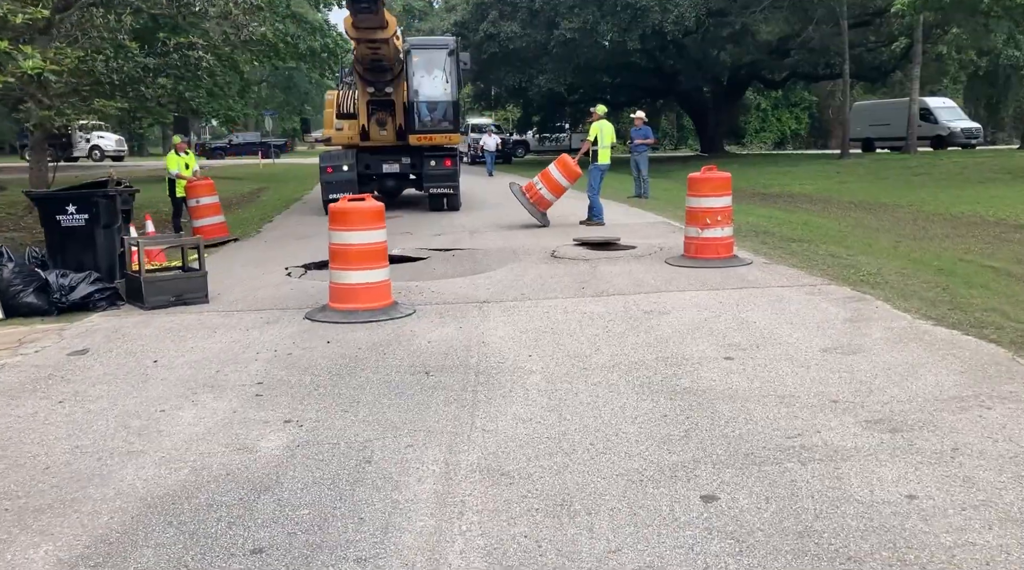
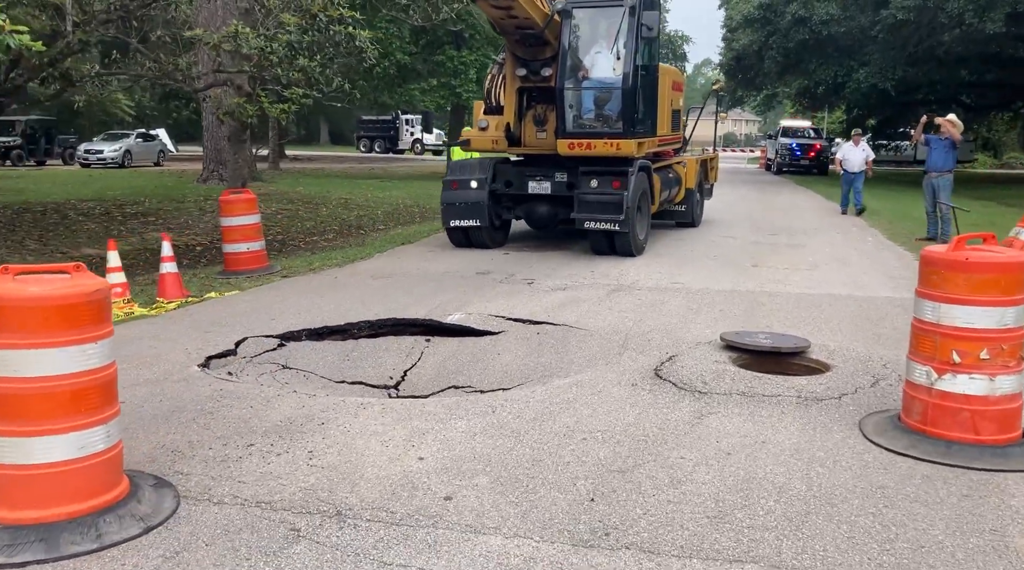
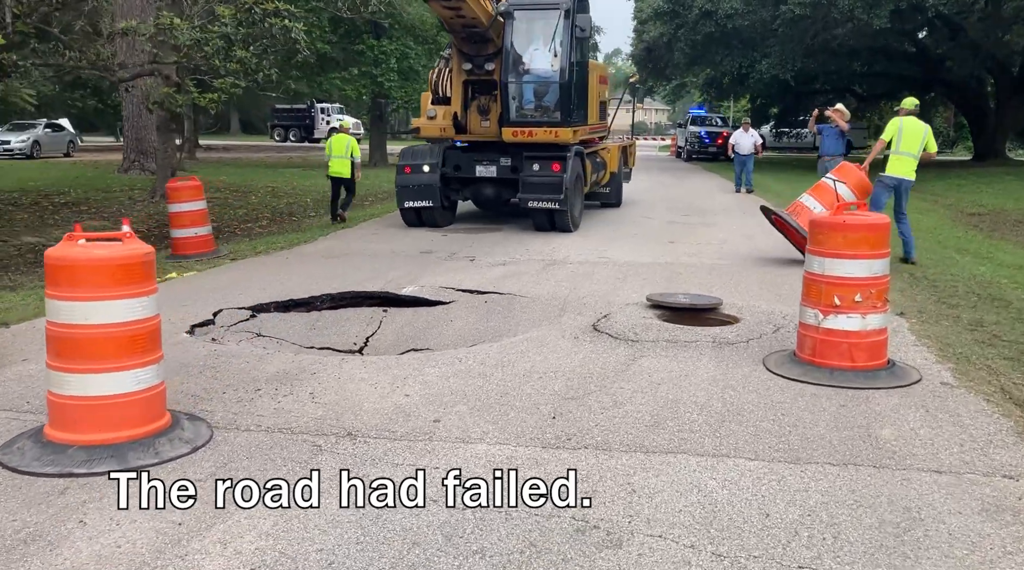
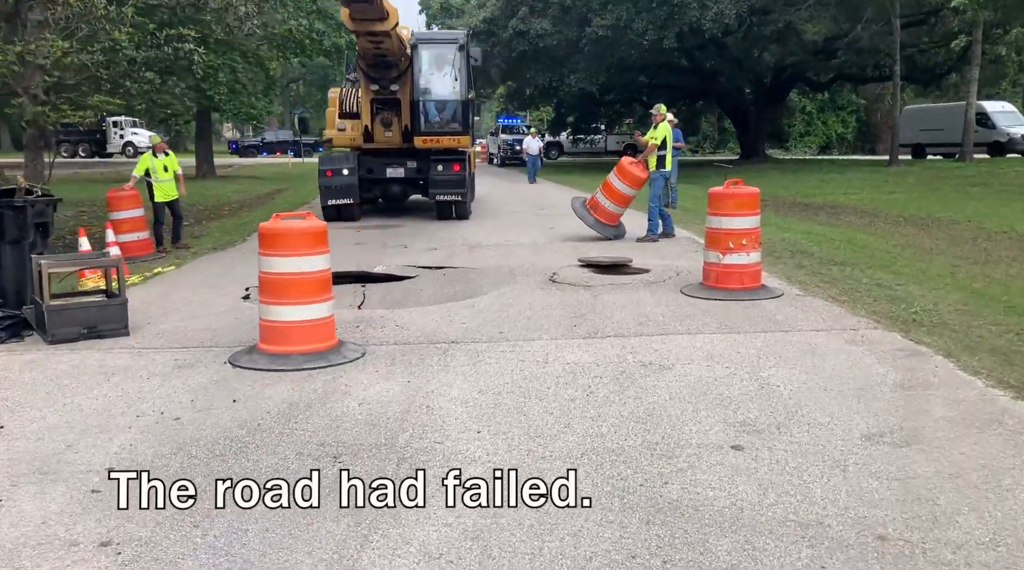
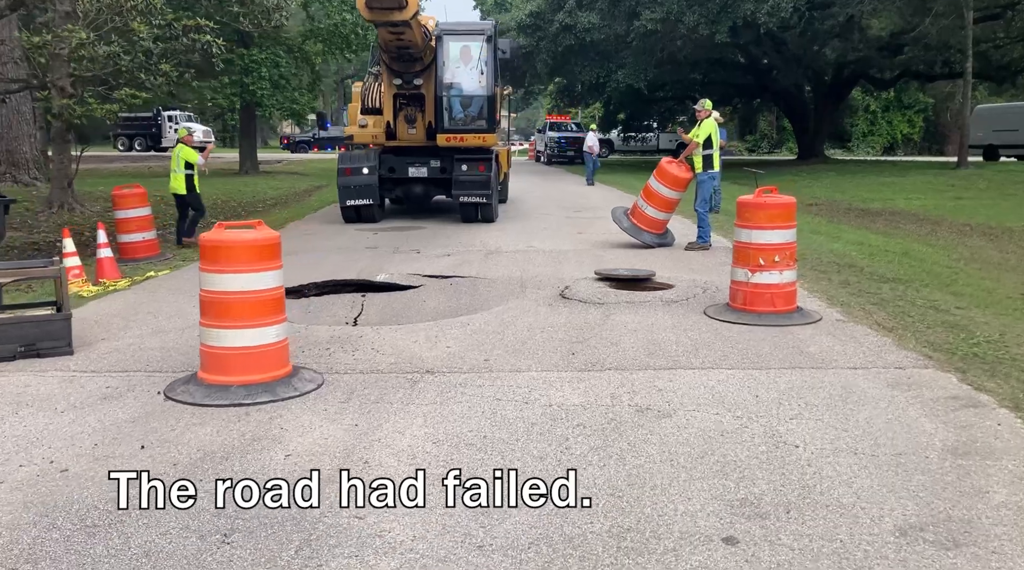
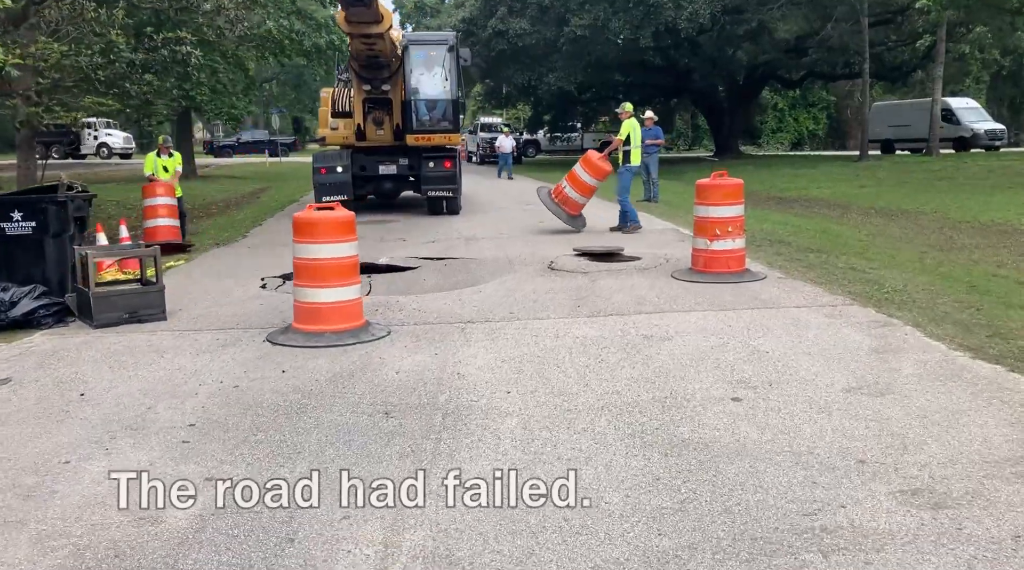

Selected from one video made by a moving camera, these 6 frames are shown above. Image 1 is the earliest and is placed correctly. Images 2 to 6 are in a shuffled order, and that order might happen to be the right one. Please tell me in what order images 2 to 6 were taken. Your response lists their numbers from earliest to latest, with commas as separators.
6, 4, 5, 3, 2
